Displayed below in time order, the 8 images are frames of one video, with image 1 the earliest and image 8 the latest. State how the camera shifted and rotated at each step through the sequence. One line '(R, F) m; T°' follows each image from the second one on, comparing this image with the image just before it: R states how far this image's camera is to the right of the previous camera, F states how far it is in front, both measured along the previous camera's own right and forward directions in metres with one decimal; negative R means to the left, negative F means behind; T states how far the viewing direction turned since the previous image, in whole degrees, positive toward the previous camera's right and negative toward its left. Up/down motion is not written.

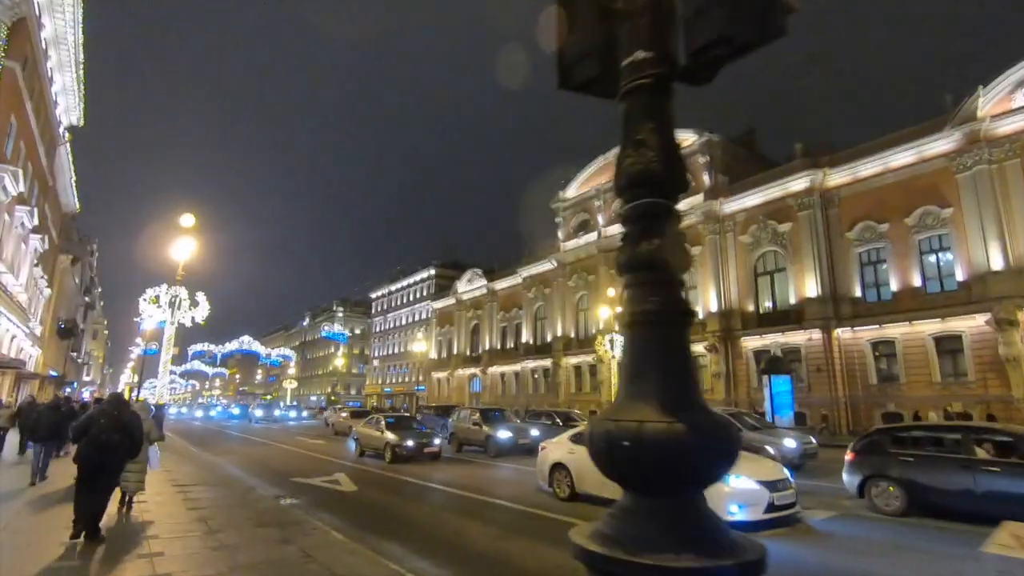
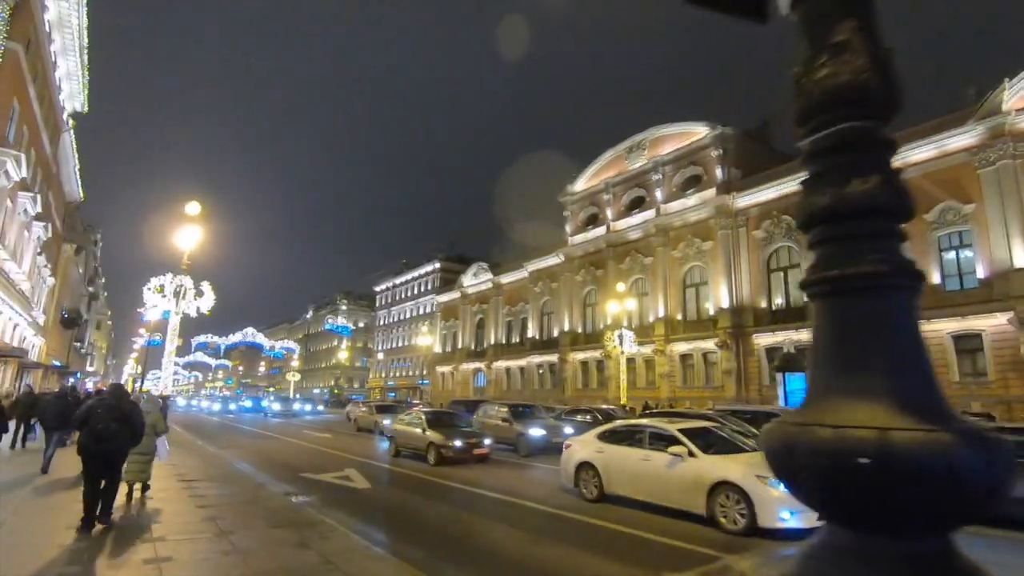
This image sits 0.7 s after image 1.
(-0.4, +0.6) m; 0°
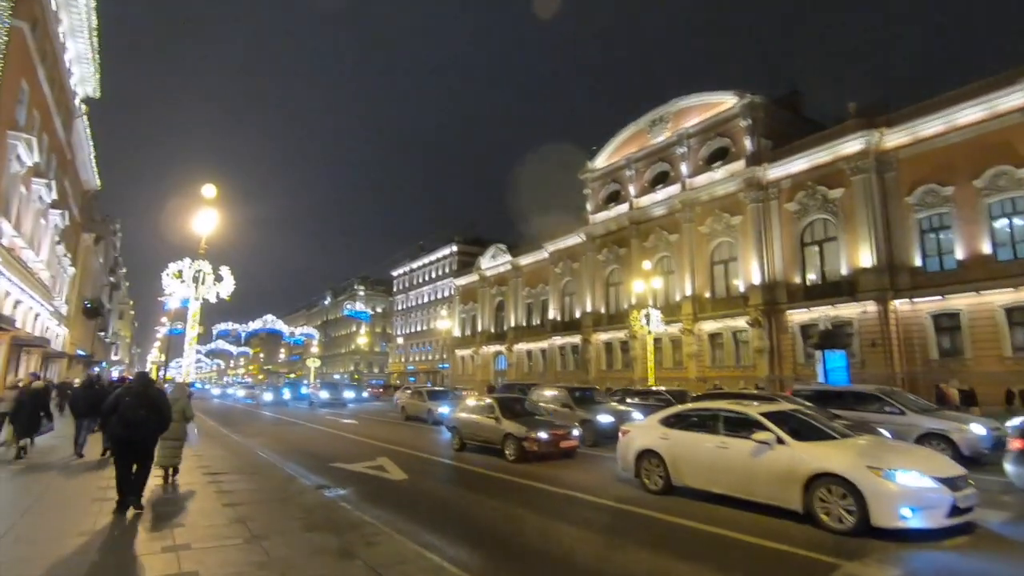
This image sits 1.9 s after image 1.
(-0.6, +1.1) m; -2°
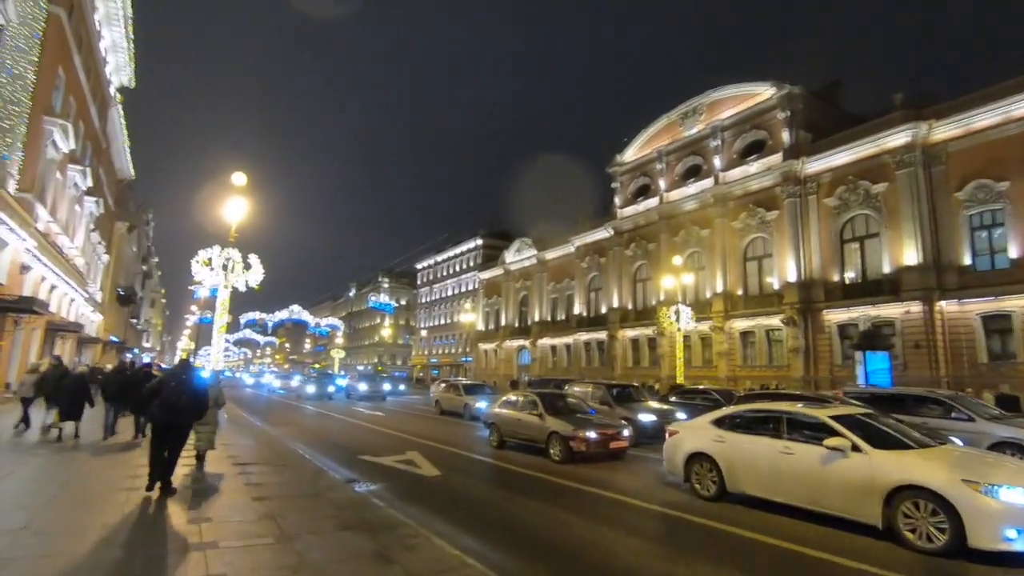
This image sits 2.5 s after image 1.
(-0.3, +0.5) m; -2°
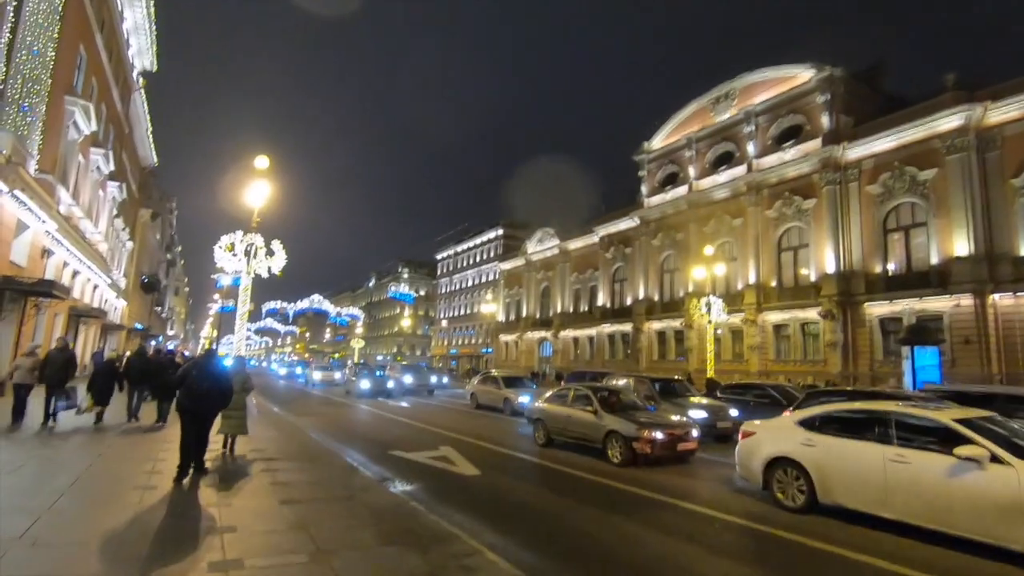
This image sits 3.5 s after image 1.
(-0.6, +1.0) m; -2°
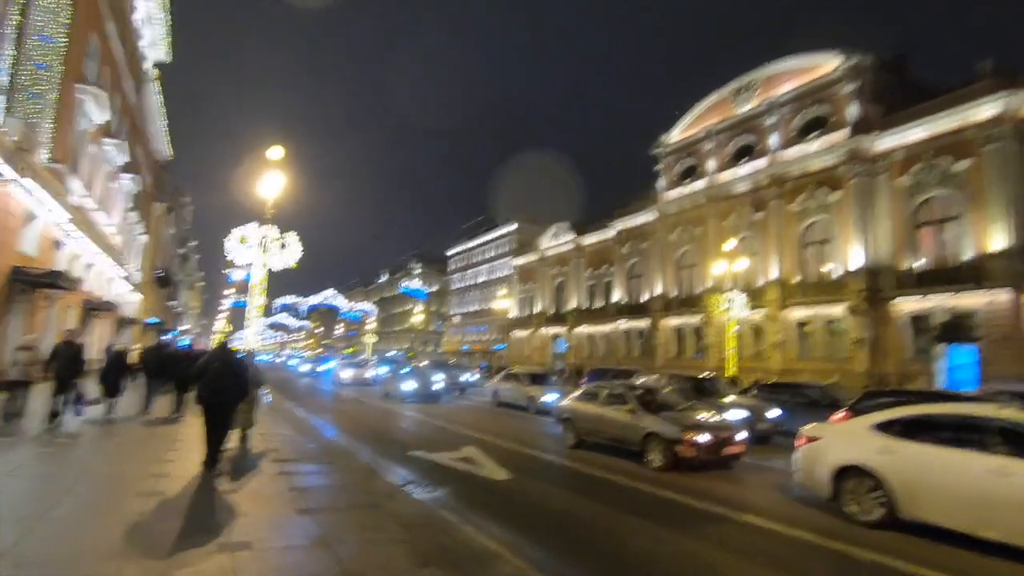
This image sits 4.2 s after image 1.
(-0.4, +0.7) m; -1°
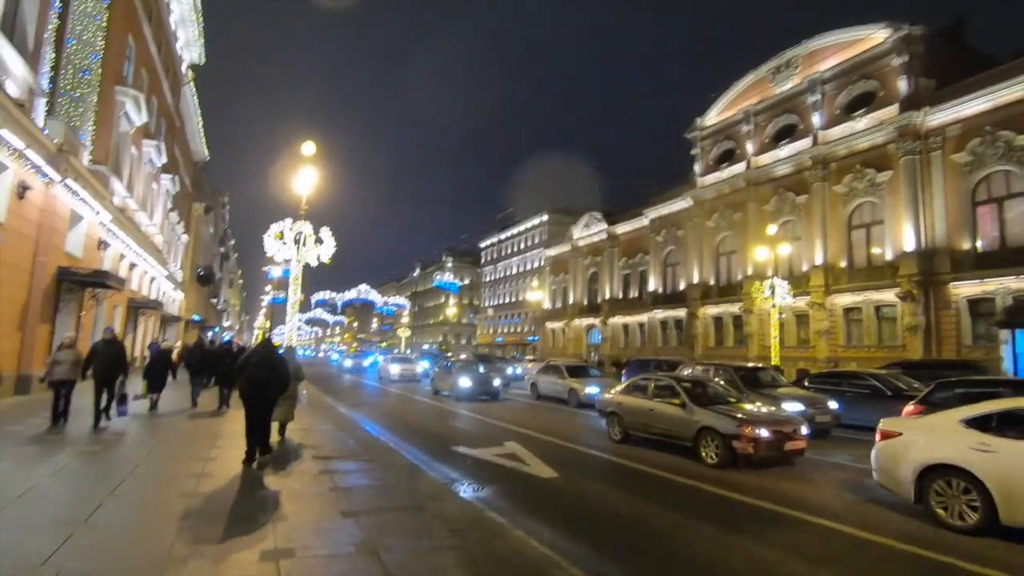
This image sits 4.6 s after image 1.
(-0.2, +0.4) m; -3°
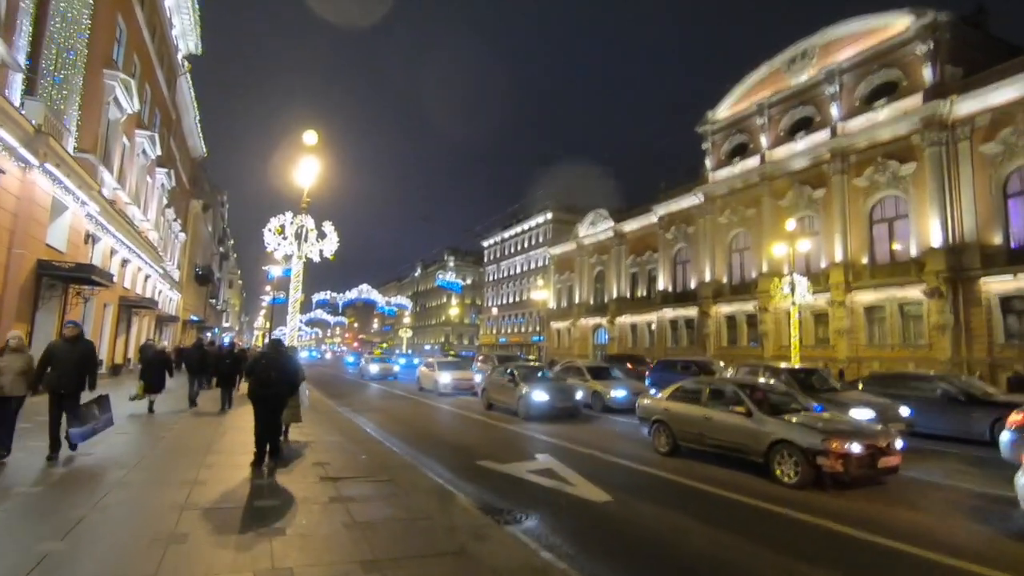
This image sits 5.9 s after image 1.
(-0.6, +1.4) m; 0°
